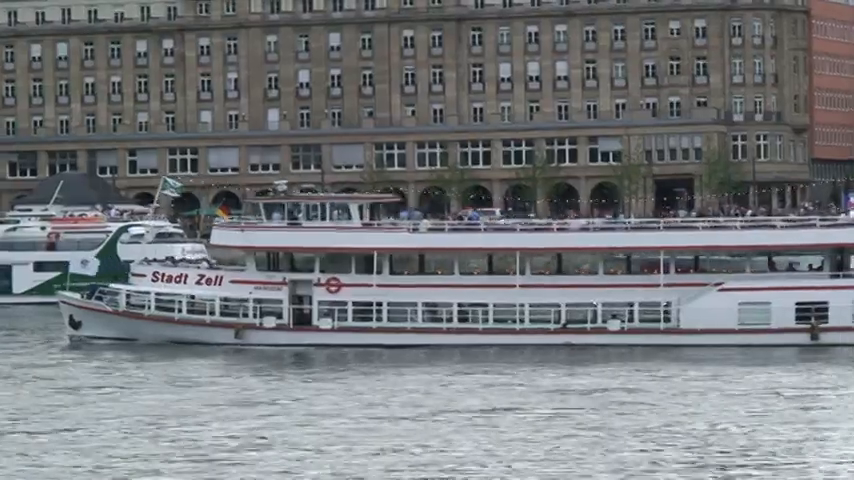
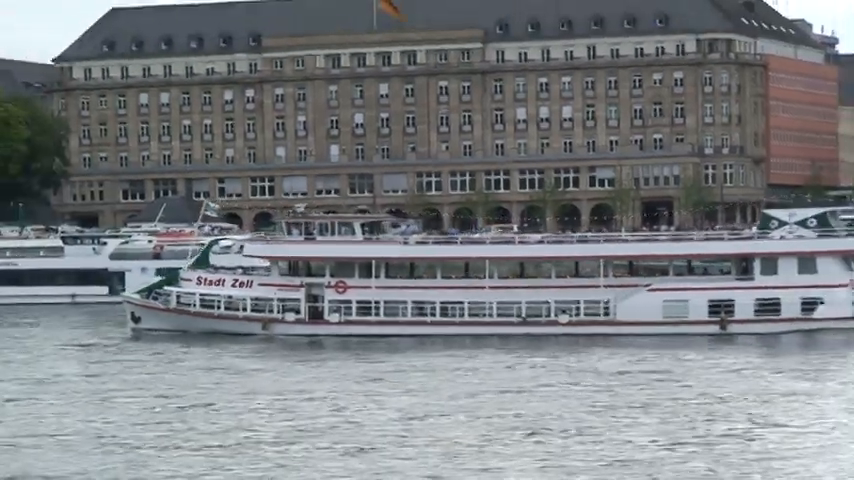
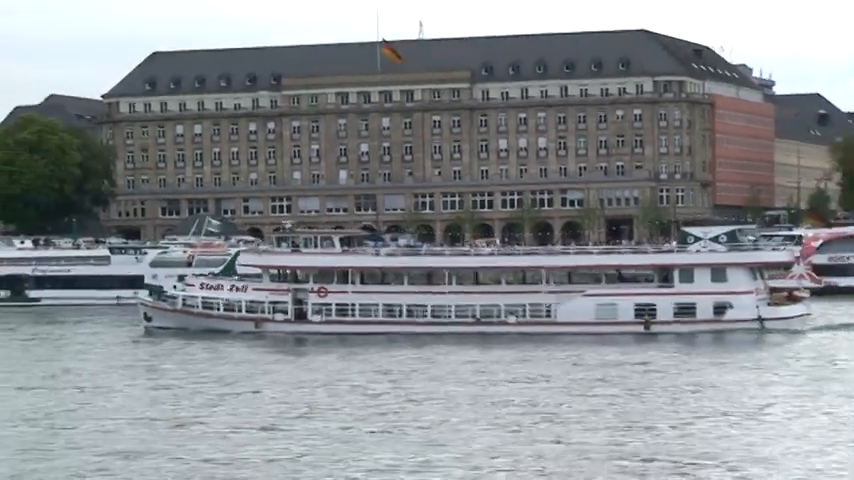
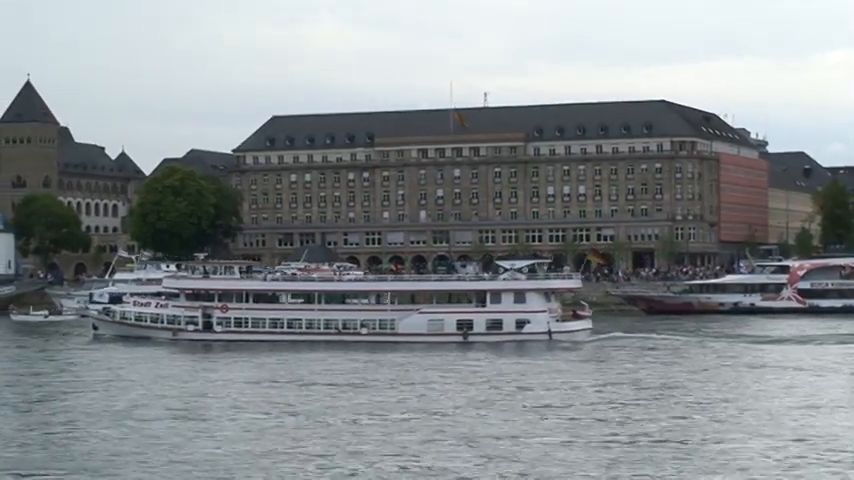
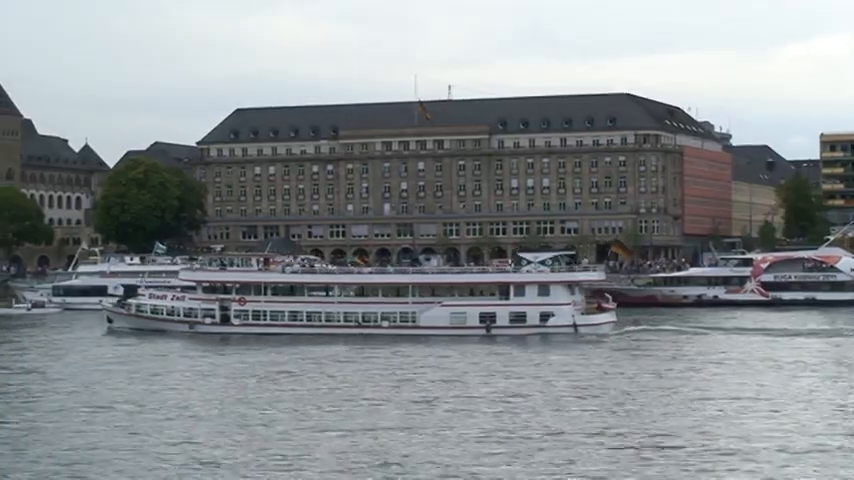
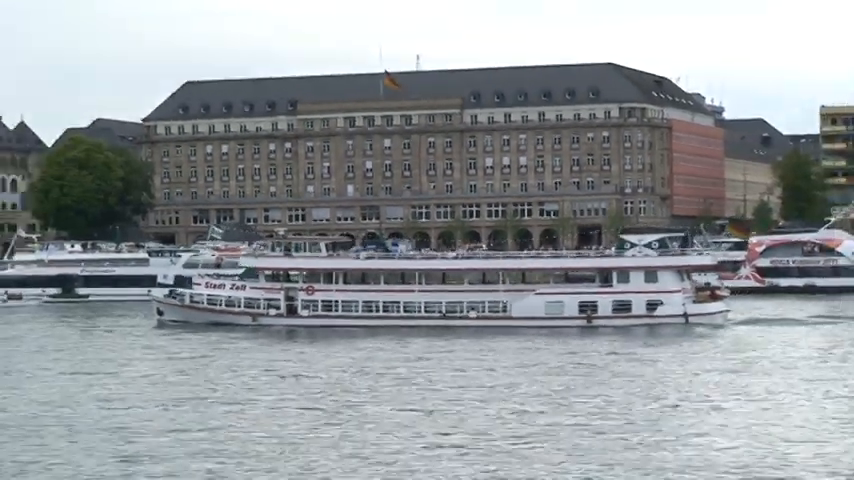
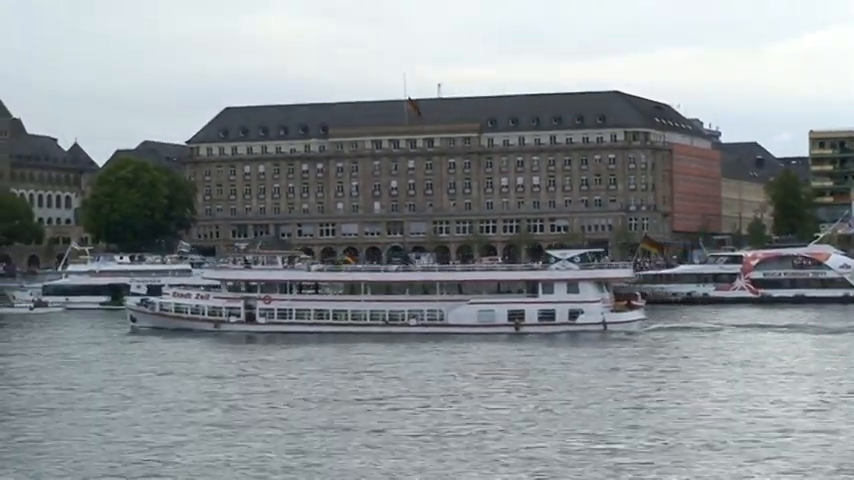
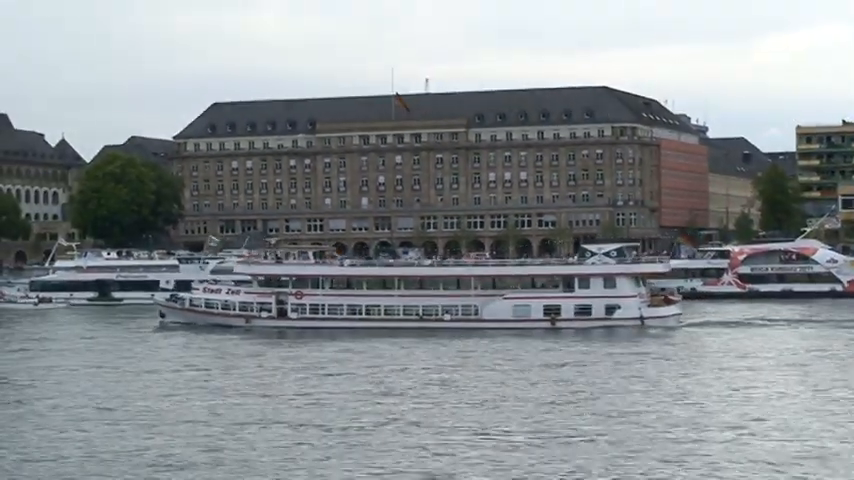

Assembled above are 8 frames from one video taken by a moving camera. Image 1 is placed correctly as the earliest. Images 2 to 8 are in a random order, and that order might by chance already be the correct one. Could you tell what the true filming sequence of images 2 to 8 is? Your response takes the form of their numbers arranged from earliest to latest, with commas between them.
2, 3, 6, 8, 7, 5, 4
